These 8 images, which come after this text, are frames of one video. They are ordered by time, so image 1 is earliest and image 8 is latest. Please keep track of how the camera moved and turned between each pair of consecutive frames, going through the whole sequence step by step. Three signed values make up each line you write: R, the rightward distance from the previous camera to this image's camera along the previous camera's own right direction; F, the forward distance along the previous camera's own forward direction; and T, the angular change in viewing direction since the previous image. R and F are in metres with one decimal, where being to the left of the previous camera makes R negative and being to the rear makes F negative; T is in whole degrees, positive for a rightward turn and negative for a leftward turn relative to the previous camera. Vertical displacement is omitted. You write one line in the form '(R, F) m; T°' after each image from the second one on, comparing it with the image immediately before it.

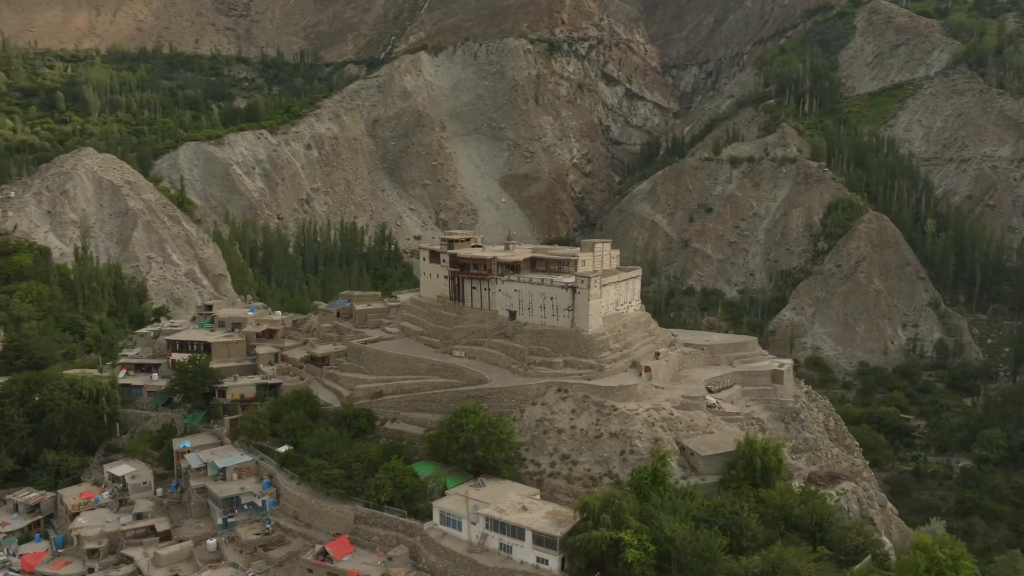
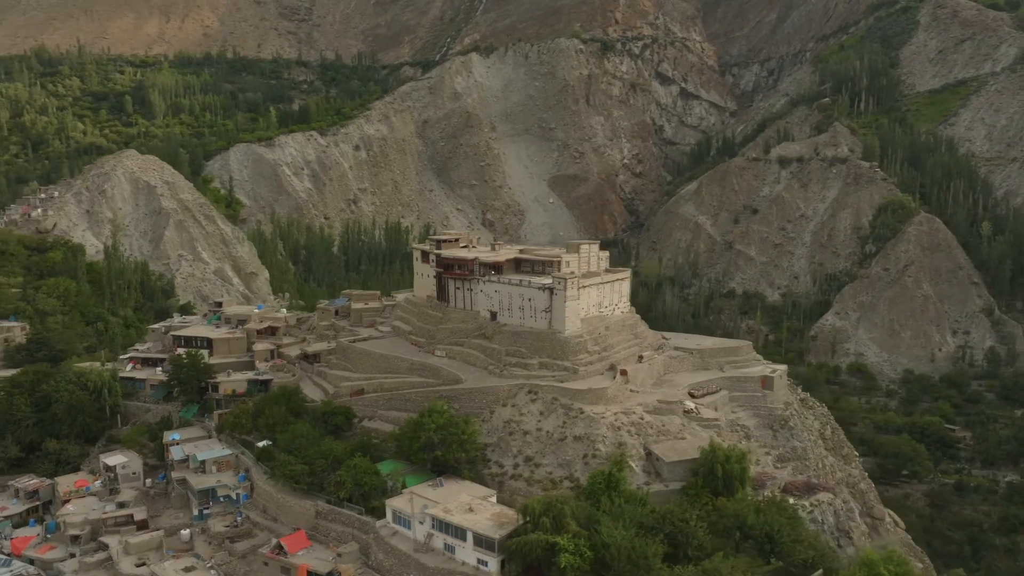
(+2.7, +0.1) m; -4°
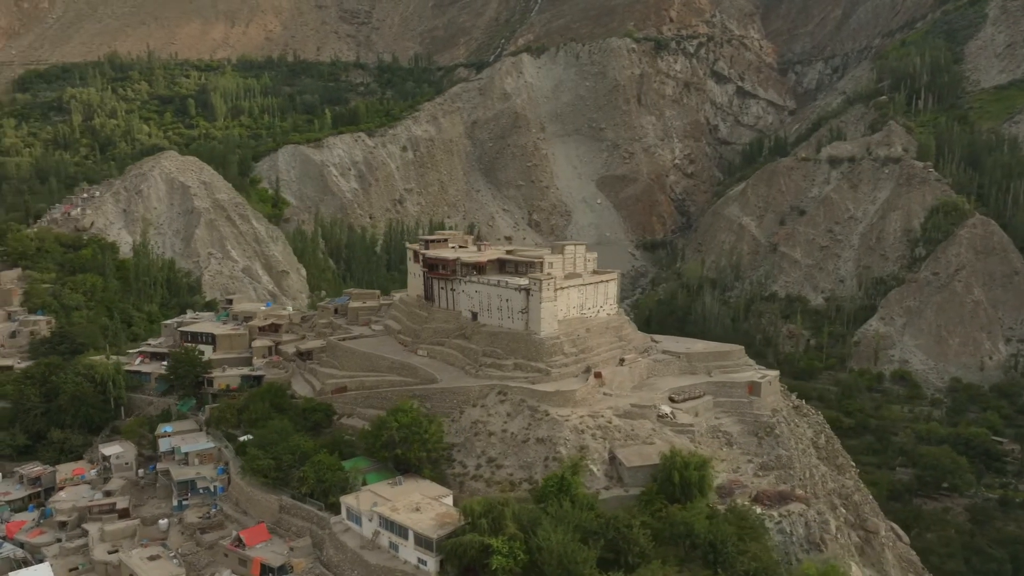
(+2.7, +0.2) m; -4°
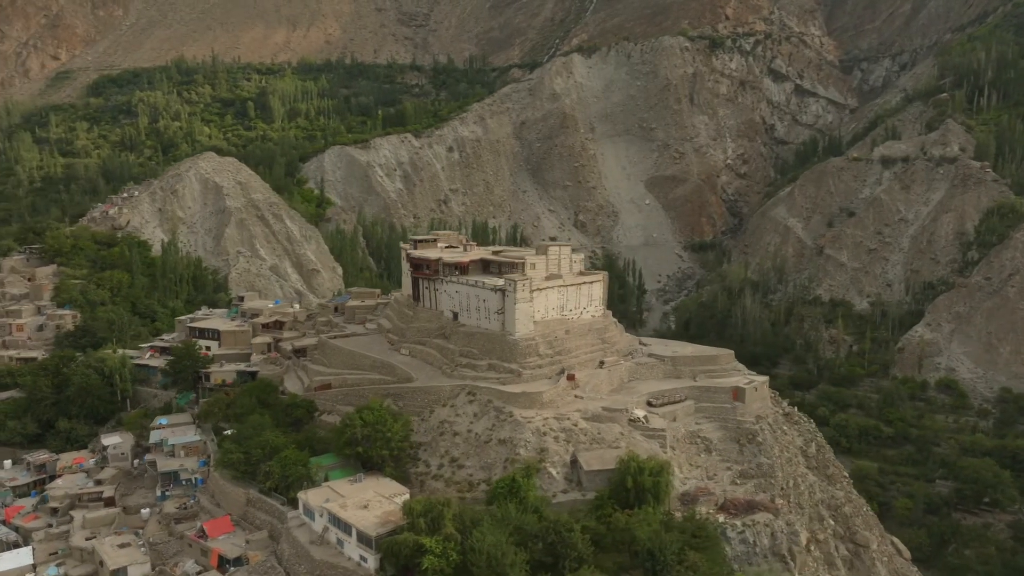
(+2.7, +0.2) m; -4°
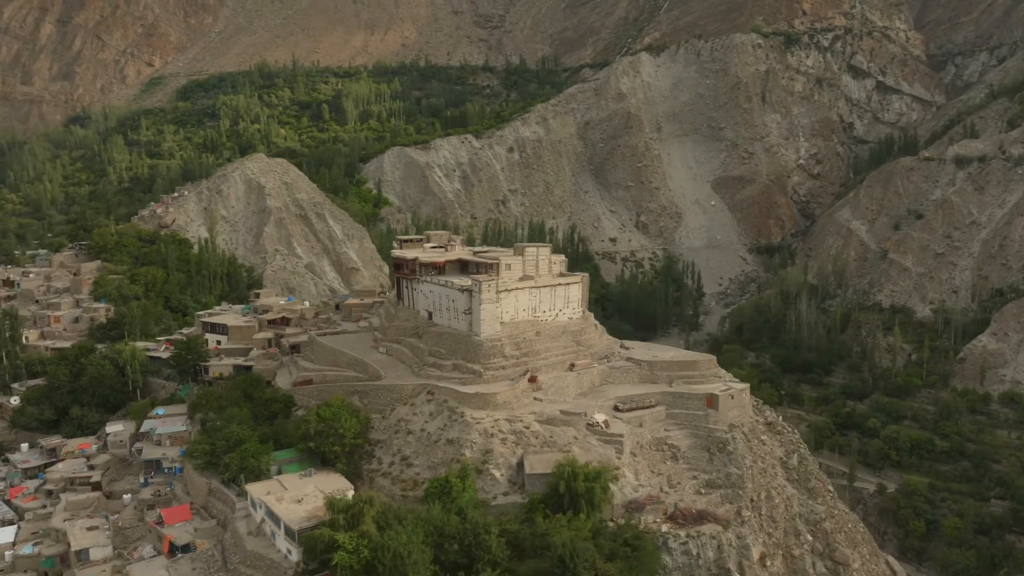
(+3.6, +0.2) m; -6°
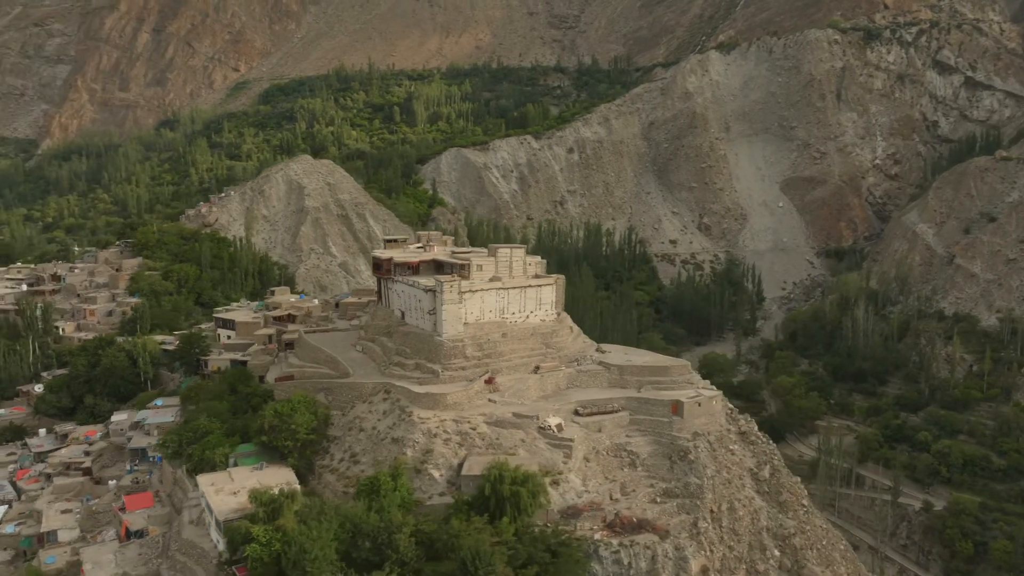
(+3.7, +0.3) m; -6°
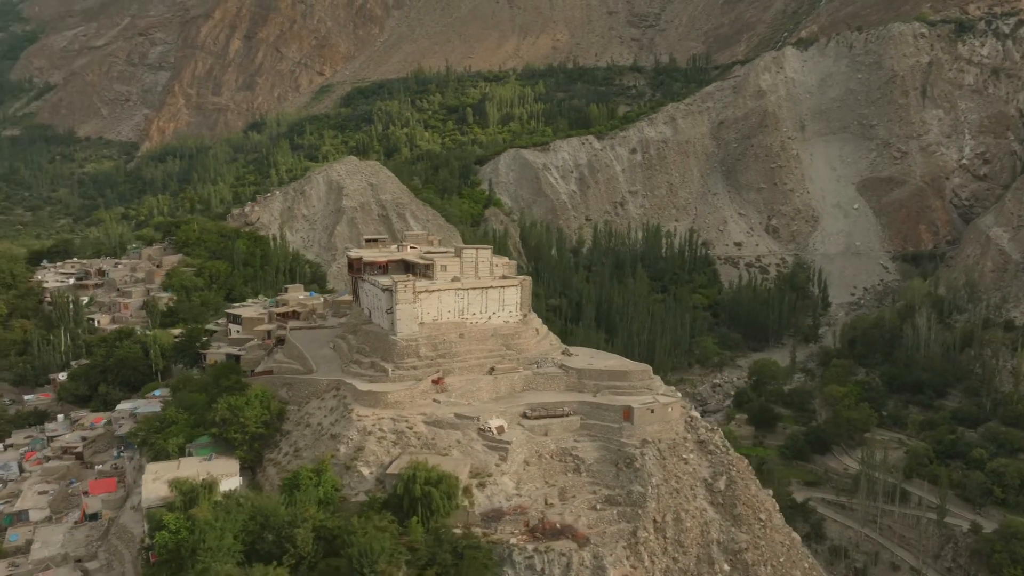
(+4.1, +0.3) m; -6°
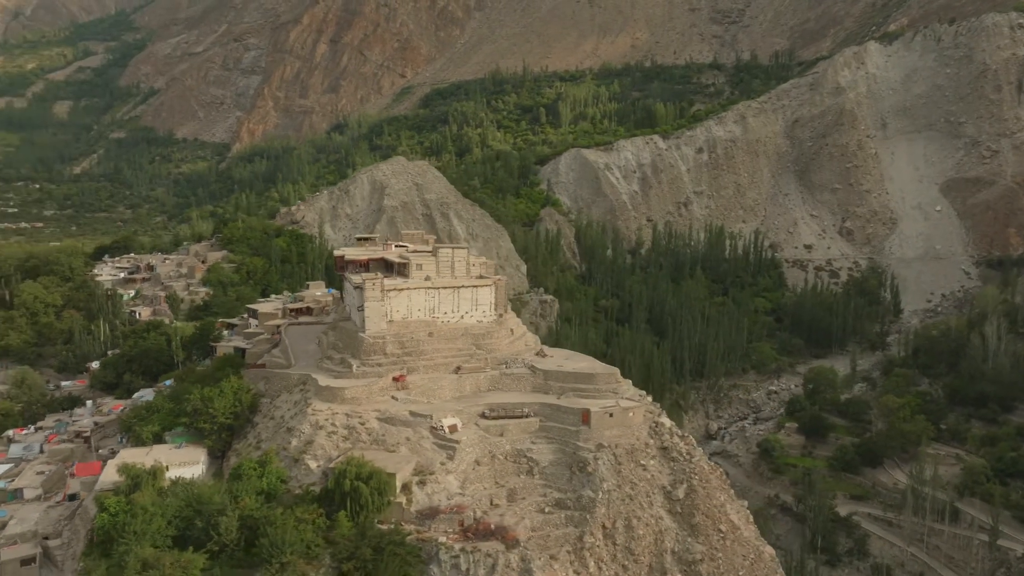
(+3.8, +0.2) m; -6°
